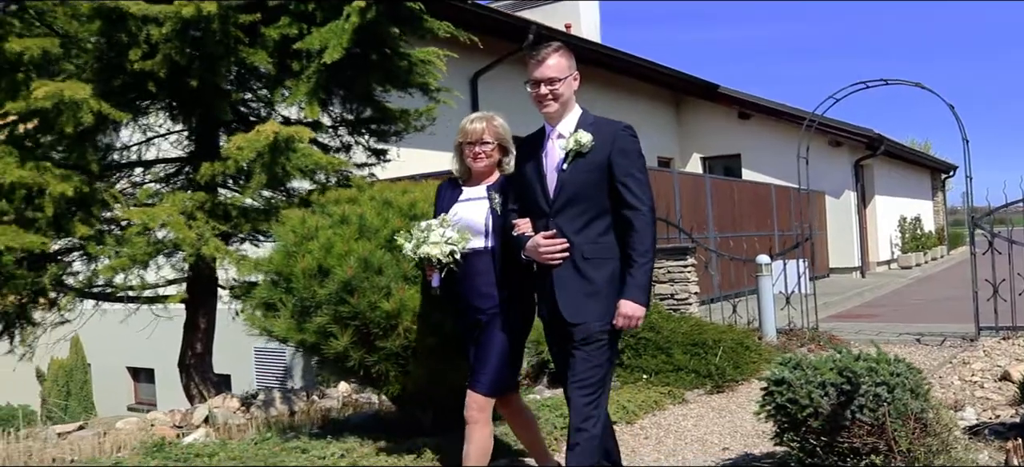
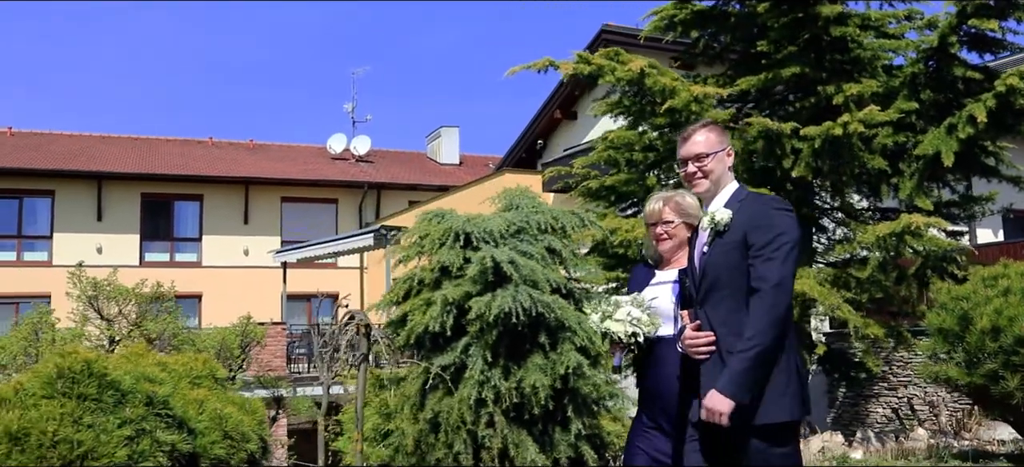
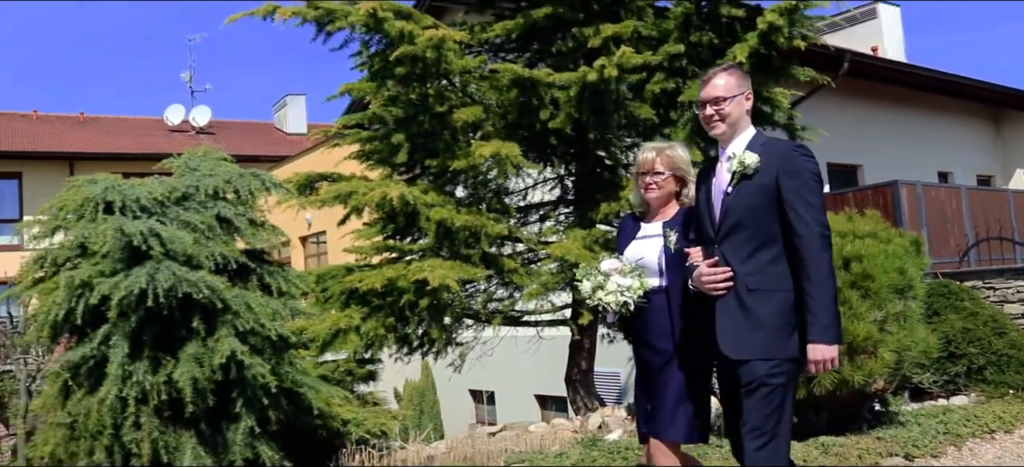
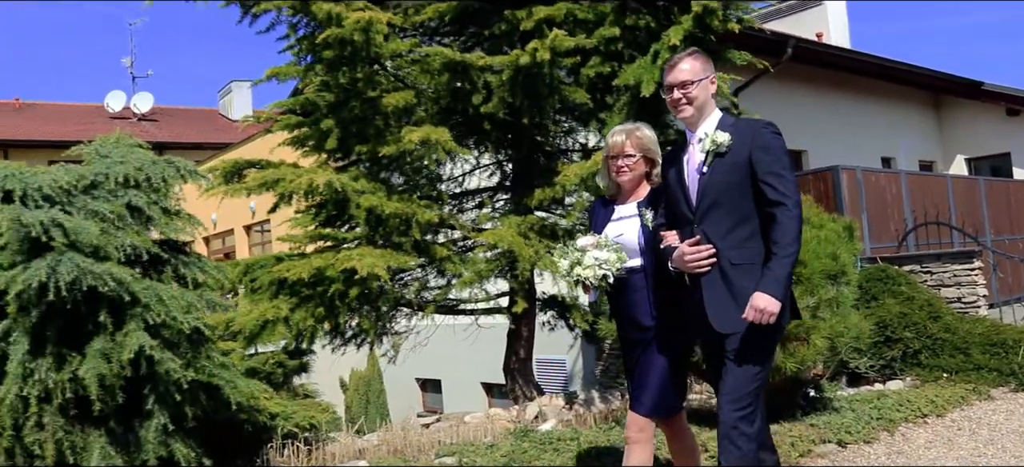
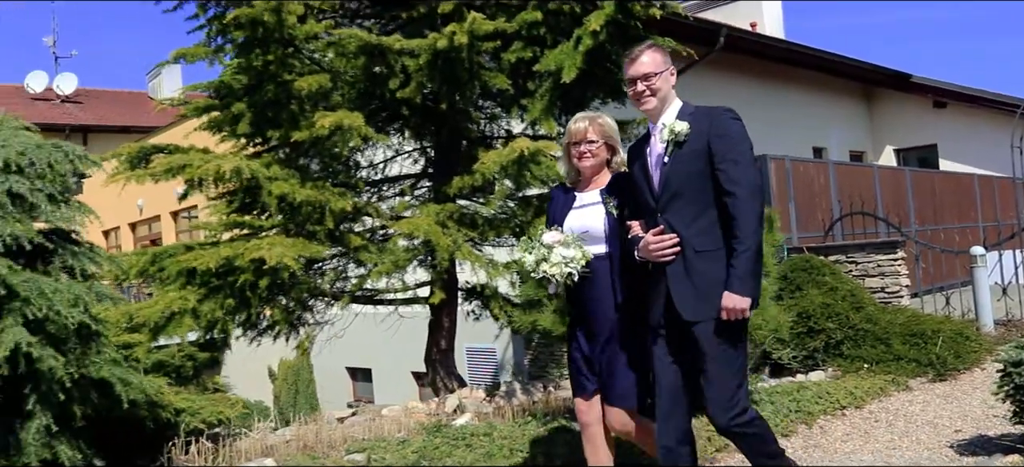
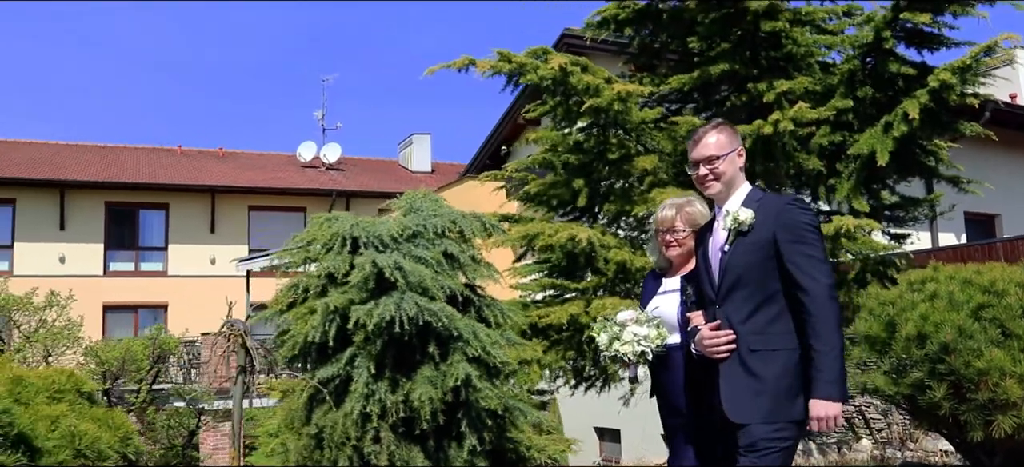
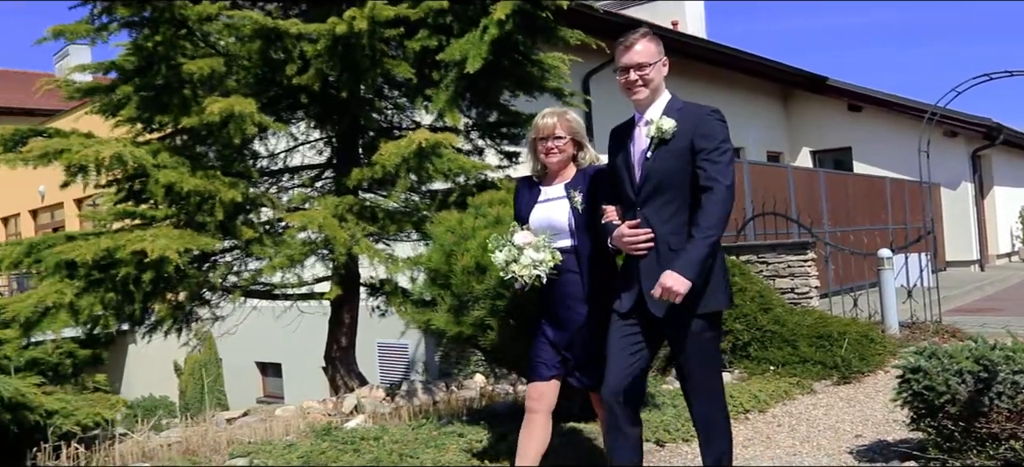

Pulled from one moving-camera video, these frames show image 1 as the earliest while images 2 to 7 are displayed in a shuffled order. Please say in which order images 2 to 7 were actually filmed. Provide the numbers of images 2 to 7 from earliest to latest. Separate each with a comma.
7, 5, 4, 3, 6, 2
